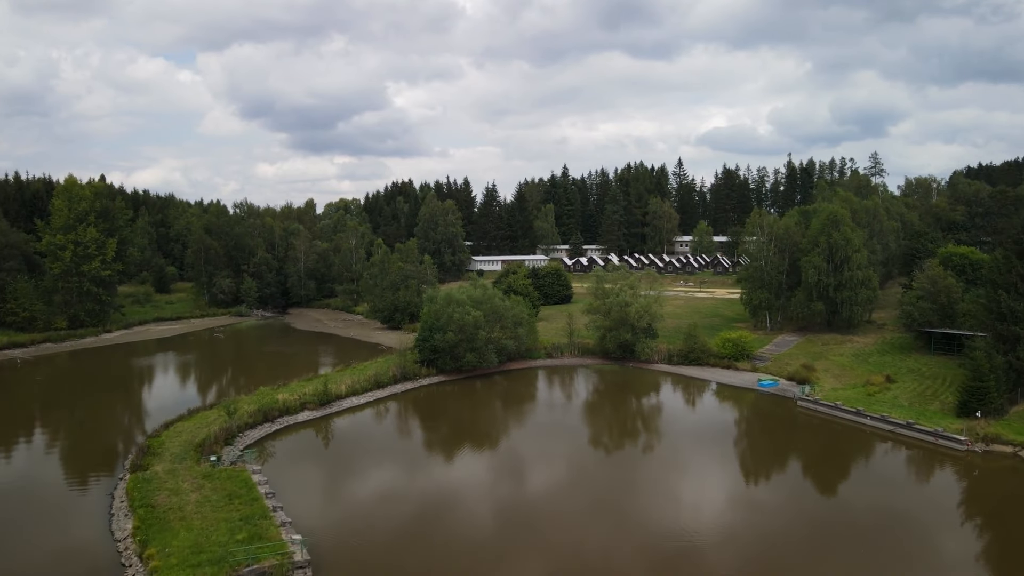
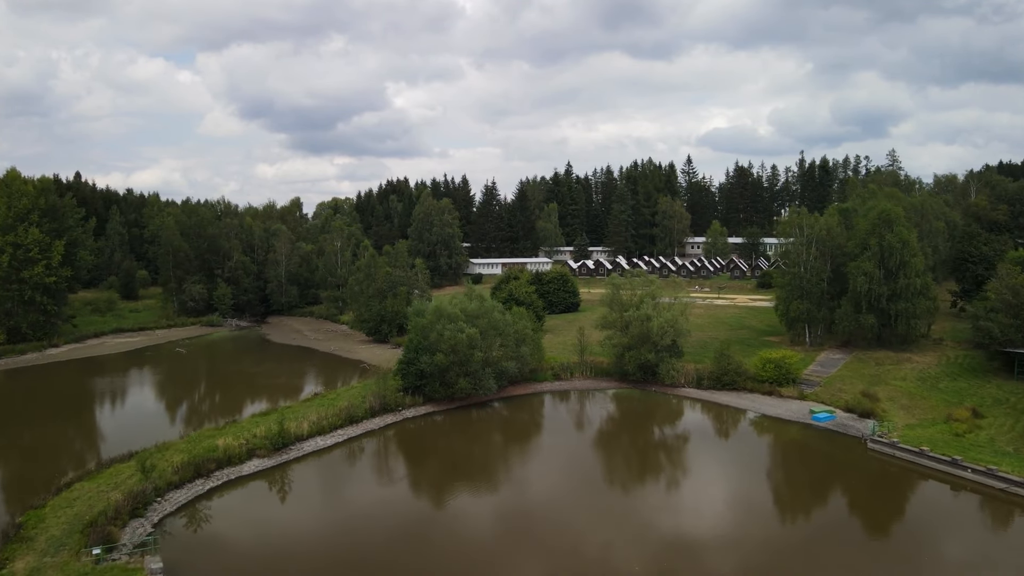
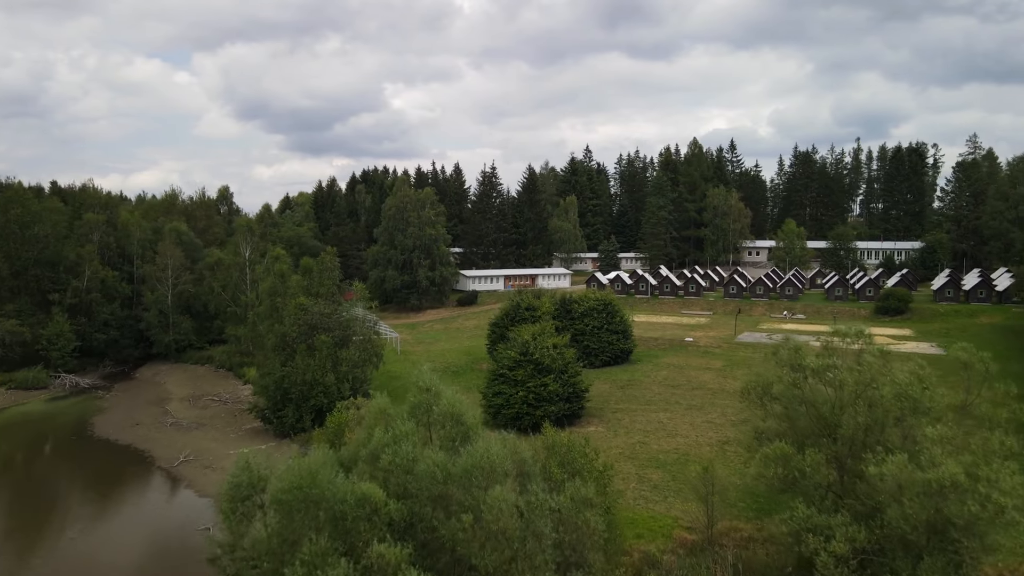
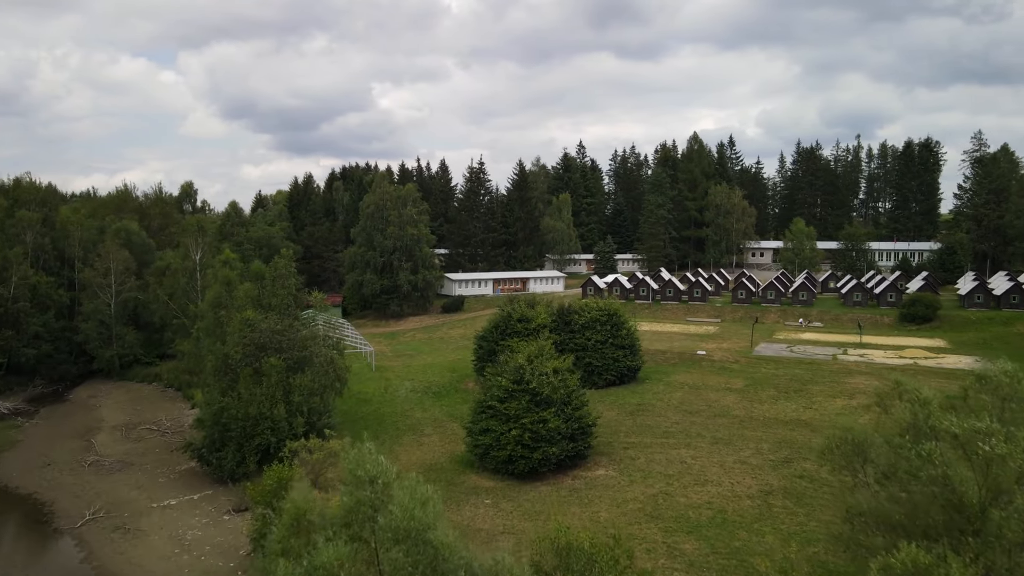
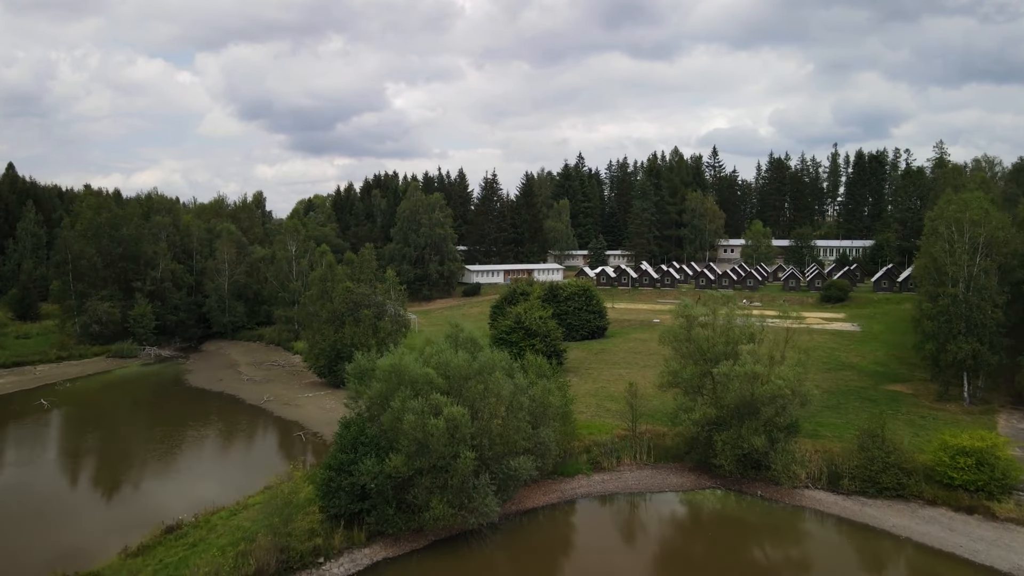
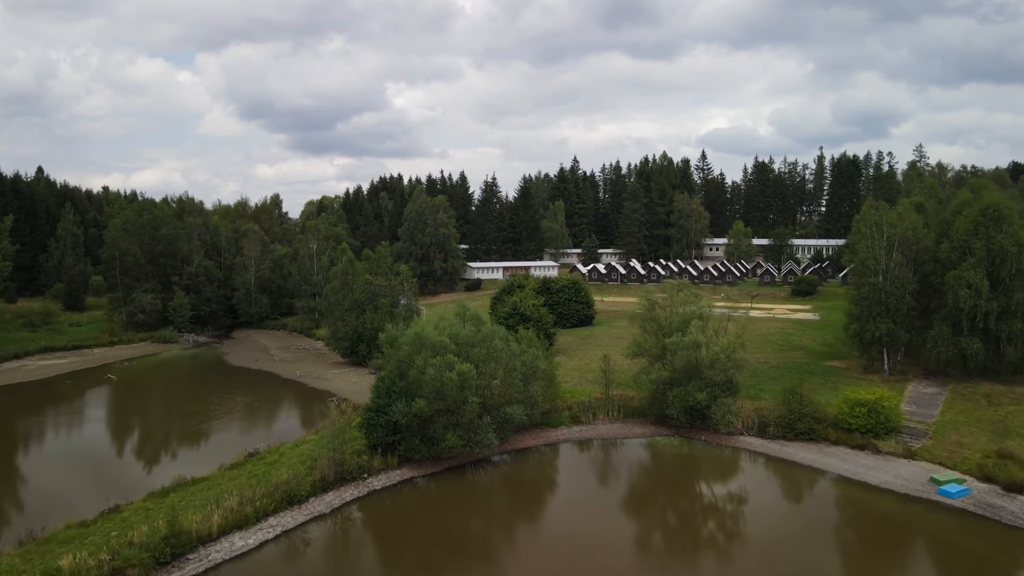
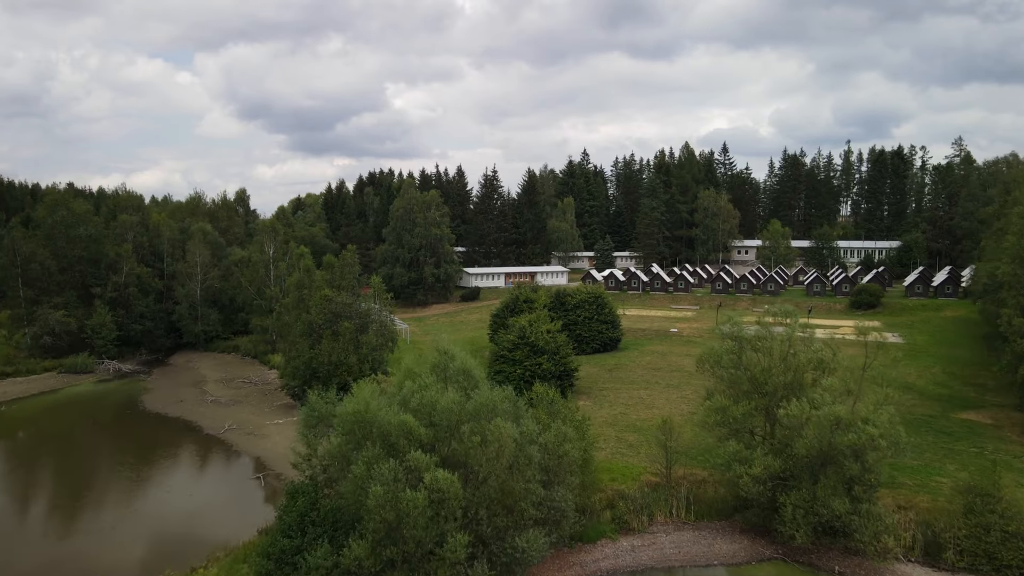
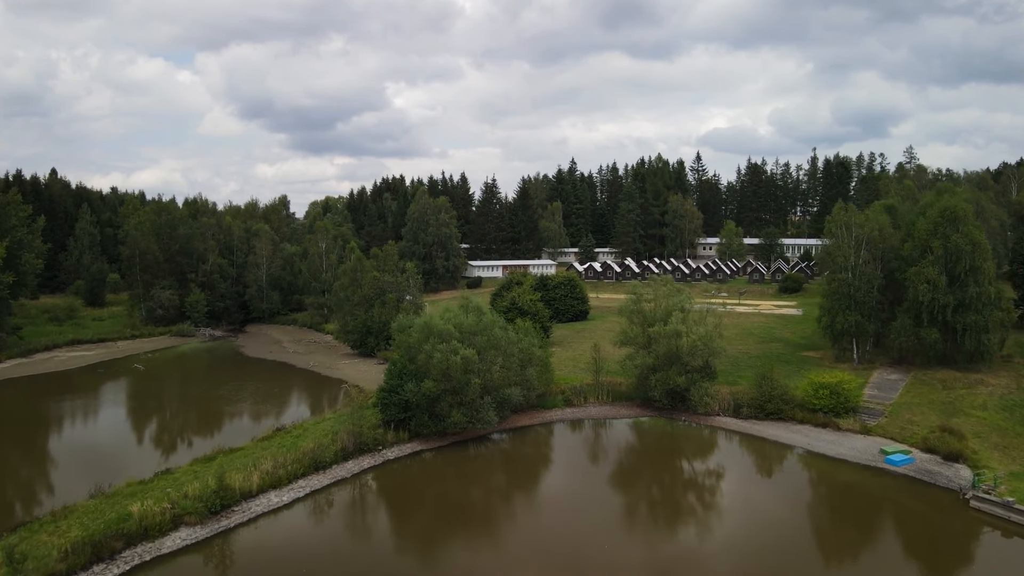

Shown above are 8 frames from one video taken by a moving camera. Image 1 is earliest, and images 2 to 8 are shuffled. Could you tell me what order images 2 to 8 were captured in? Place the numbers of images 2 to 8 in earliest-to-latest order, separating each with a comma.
2, 8, 6, 5, 7, 3, 4
